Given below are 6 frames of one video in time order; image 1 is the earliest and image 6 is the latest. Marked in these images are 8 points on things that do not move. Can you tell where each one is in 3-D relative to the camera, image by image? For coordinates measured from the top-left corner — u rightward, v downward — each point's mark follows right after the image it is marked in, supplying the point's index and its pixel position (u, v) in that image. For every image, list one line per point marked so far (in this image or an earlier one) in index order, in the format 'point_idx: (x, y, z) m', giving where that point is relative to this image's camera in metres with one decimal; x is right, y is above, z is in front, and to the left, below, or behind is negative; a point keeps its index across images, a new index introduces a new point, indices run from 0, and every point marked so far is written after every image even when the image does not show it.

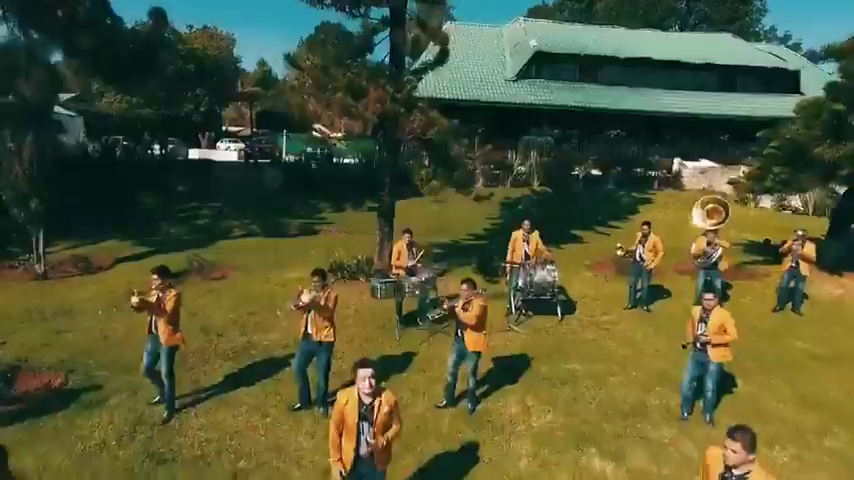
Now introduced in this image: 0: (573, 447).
0: (+2.4, -3.3, +9.3) m
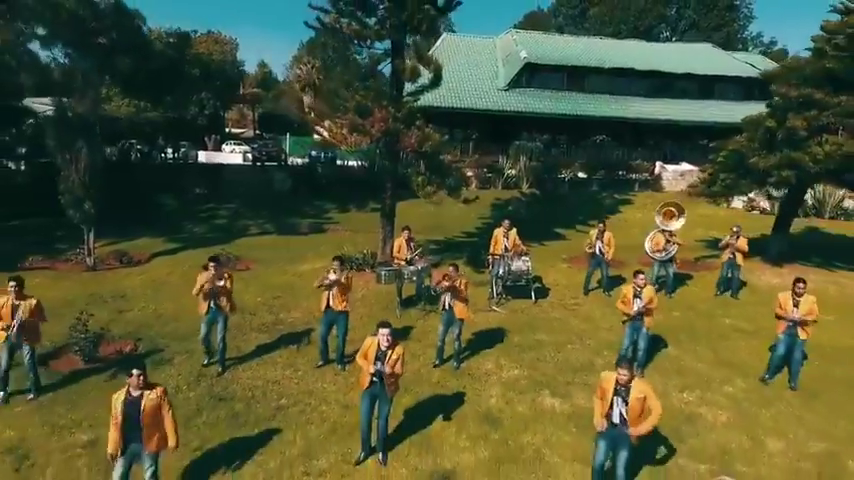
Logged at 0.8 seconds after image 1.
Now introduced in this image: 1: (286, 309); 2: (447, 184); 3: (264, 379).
0: (+2.3, -3.2, +12.3) m
1: (-4.2, -2.1, +17.2) m
2: (+0.7, +1.9, +19.9) m
3: (-3.7, -3.1, +12.8) m
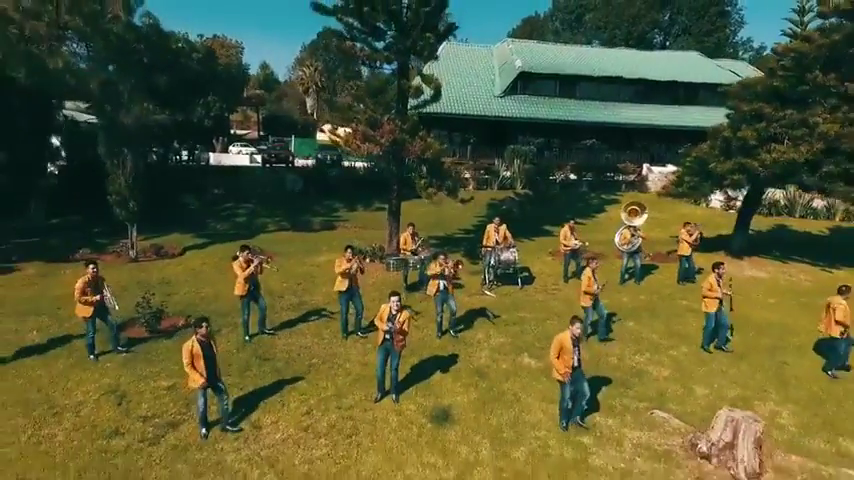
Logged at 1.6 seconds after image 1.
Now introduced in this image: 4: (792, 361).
0: (+2.4, -3.0, +15.3) m
1: (-4.2, -1.8, +20.2) m
2: (+0.8, +2.2, +22.9) m
3: (-3.6, -2.9, +15.8) m
4: (+9.9, -3.2, +15.3) m
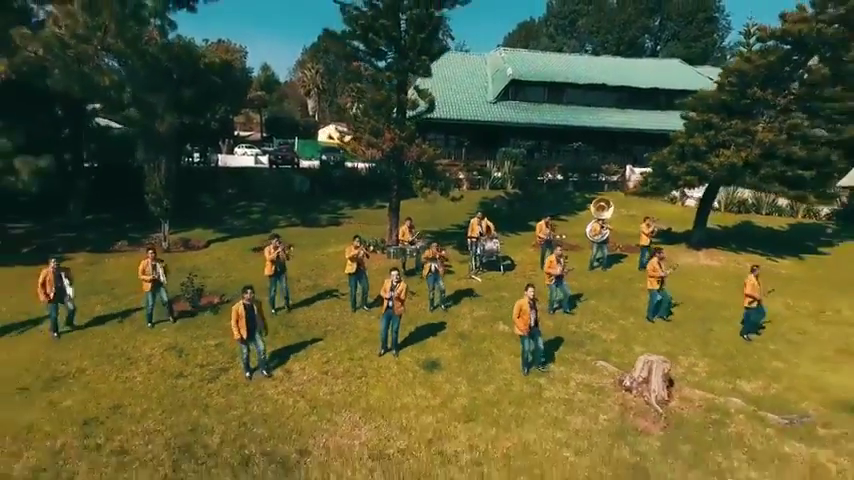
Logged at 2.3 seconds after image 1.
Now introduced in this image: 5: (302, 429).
0: (+2.2, -2.7, +18.9) m
1: (-4.4, -1.5, +23.7) m
2: (+0.6, +2.5, +26.4) m
3: (-3.8, -2.6, +19.3) m
4: (+9.7, -2.9, +18.8) m
5: (-2.8, -4.3, +12.9) m
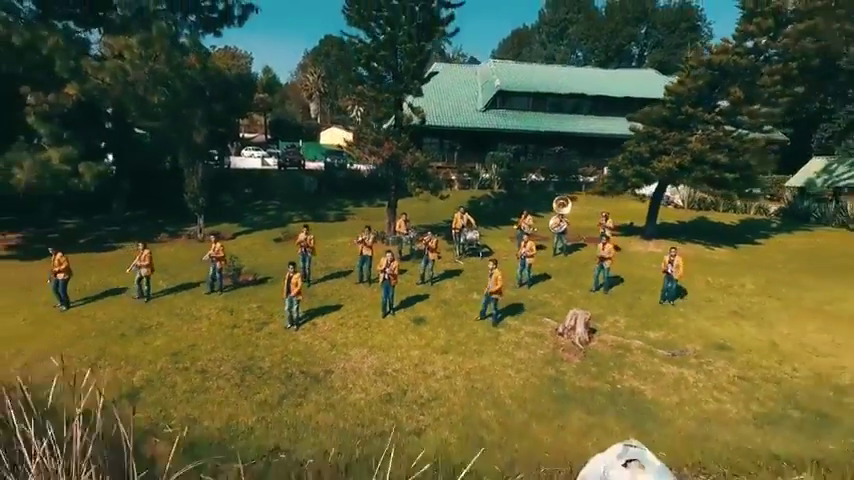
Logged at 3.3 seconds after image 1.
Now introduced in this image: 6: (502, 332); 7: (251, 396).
0: (+1.8, -2.2, +24.3) m
1: (-4.8, -1.1, +29.1) m
2: (+0.2, +3.0, +31.8) m
3: (-4.2, -2.1, +24.7) m
4: (+9.2, -2.4, +24.3) m
5: (-3.2, -3.8, +18.3) m
6: (+2.6, -3.2, +20.0) m
7: (-5.0, -4.4, +16.2) m
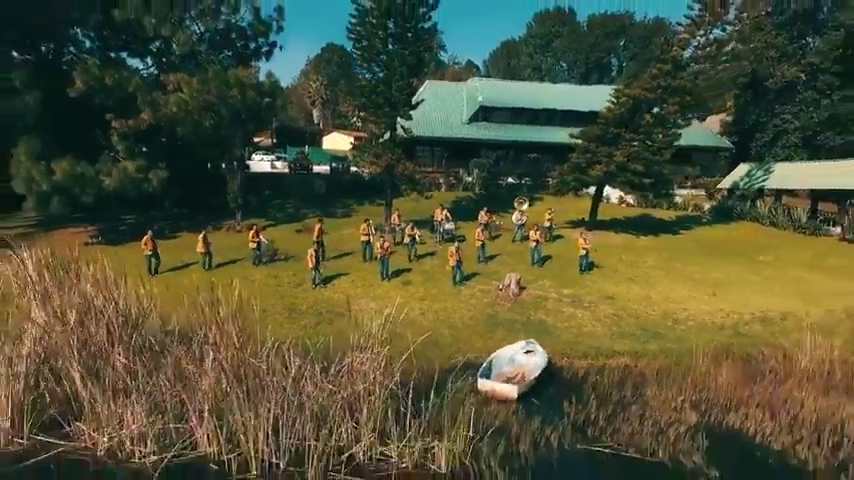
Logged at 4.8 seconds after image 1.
0: (+0.9, -1.5, +33.6) m
1: (-5.7, -0.4, +38.4) m
2: (-0.7, +3.7, +41.1) m
3: (-5.1, -1.4, +34.0) m
4: (+8.4, -1.7, +33.5) m
5: (-4.1, -3.1, +27.6) m
6: (+1.8, -2.5, +29.3) m
7: (-5.9, -3.7, +25.5) m
